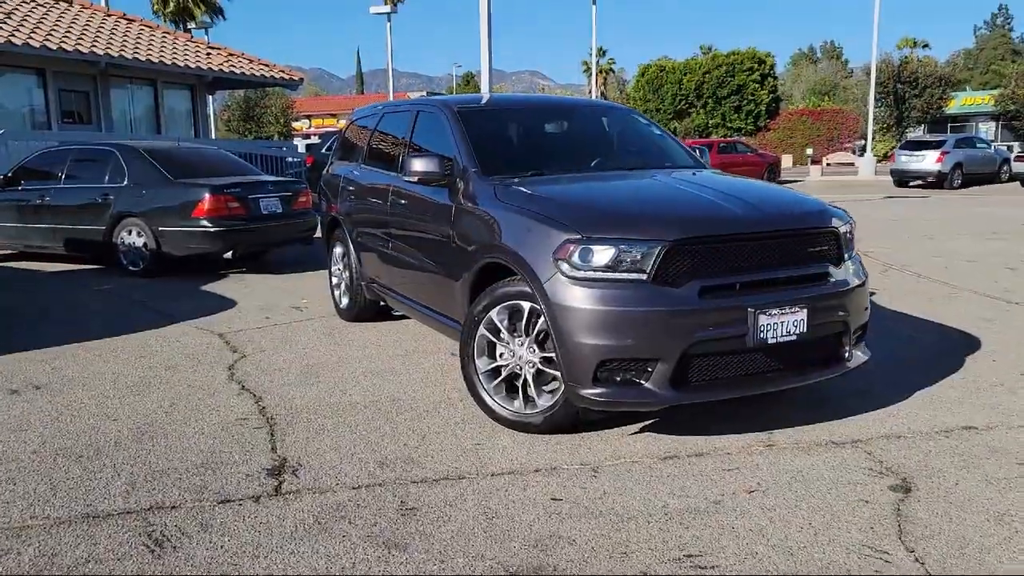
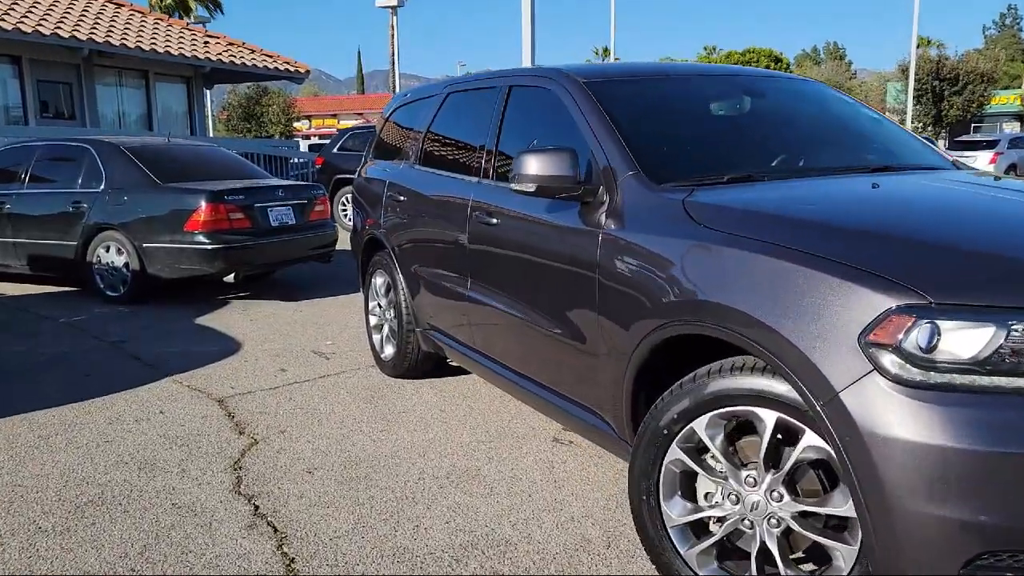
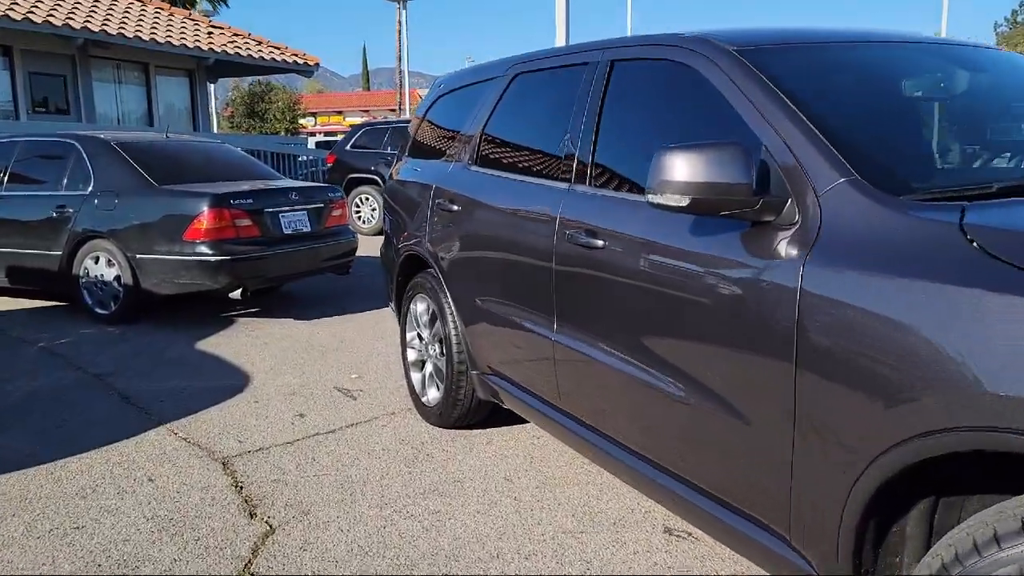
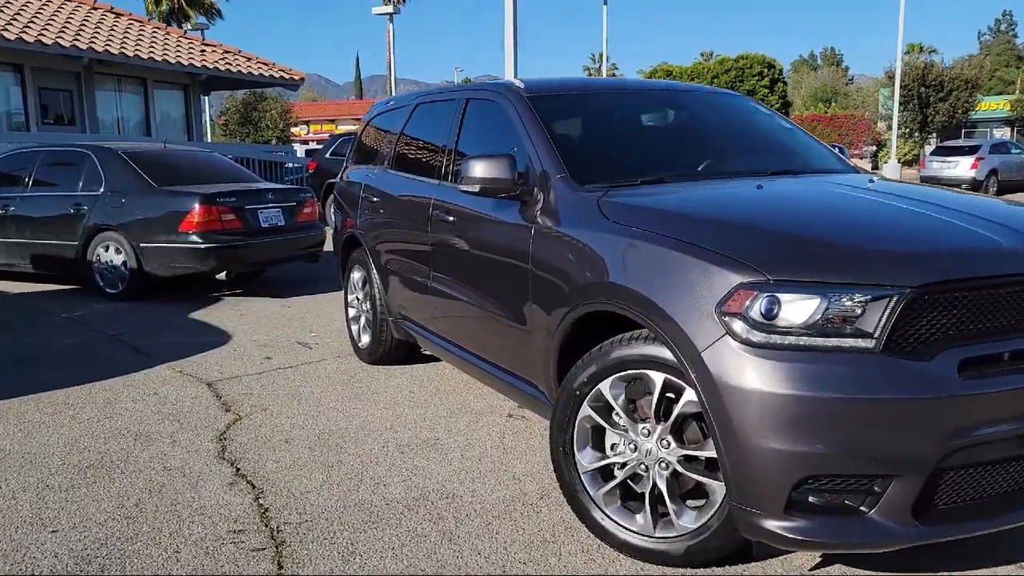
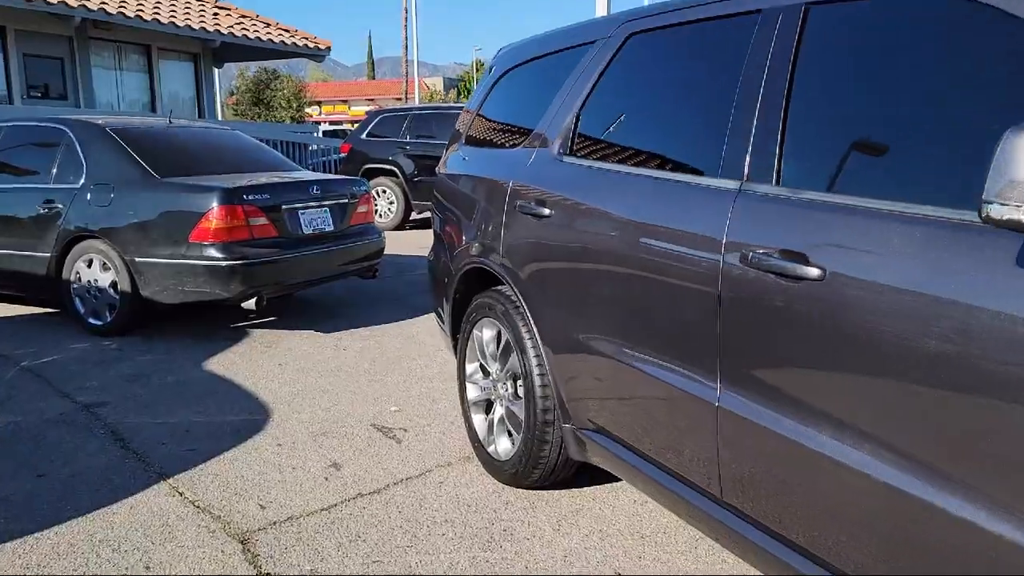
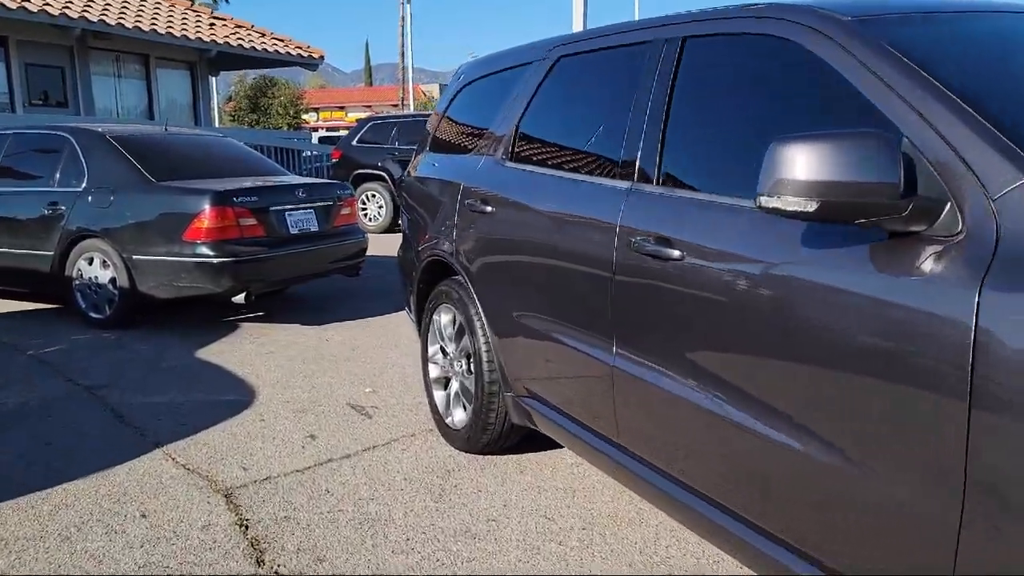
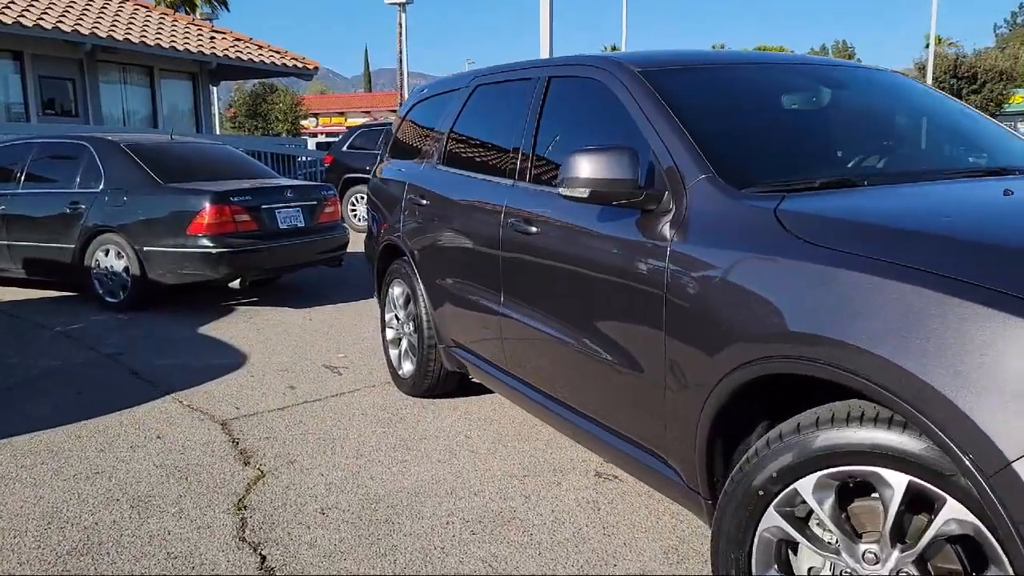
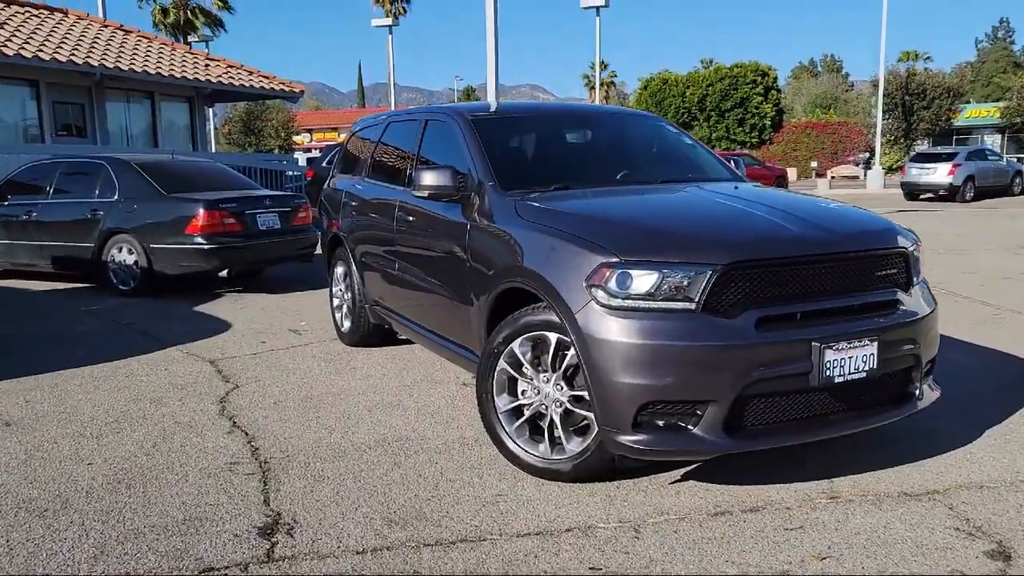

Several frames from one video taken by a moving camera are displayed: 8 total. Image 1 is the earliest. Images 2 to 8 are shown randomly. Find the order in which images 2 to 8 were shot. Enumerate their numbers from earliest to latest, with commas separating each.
8, 4, 2, 7, 3, 6, 5
